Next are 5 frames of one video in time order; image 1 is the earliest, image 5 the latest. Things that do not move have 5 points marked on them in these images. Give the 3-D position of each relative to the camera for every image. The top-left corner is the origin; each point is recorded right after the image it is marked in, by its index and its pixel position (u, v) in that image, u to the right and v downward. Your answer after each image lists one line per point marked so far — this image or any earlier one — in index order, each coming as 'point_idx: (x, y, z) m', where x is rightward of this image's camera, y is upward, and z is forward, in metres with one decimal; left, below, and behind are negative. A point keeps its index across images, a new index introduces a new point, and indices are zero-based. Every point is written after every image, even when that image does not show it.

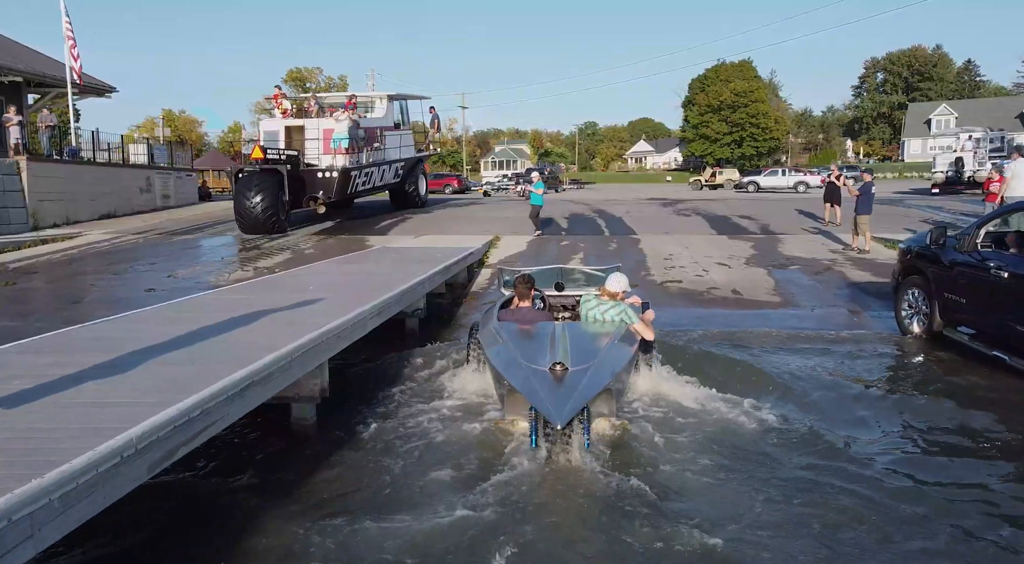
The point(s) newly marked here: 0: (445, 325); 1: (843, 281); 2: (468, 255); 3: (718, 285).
0: (-1.0, -0.6, +9.8) m
1: (+5.6, 0.0, +11.5) m
2: (-0.8, +0.5, +11.9) m
3: (+3.5, 0.0, +11.5) m
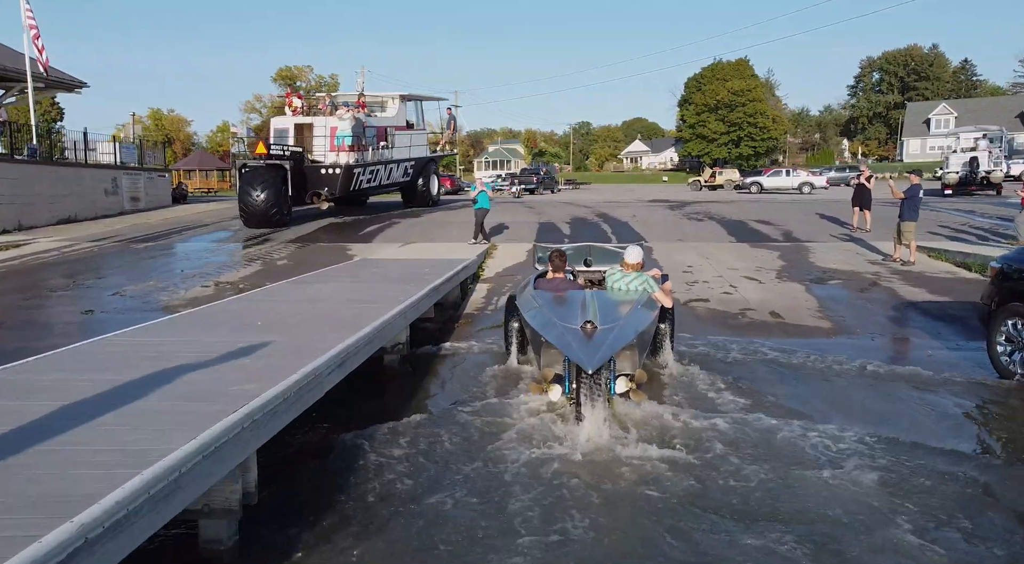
0: (-1.0, -0.9, +8.1) m
1: (+5.6, -0.3, +9.9) m
2: (-0.8, +0.2, +10.2) m
3: (+3.5, -0.3, +9.9) m
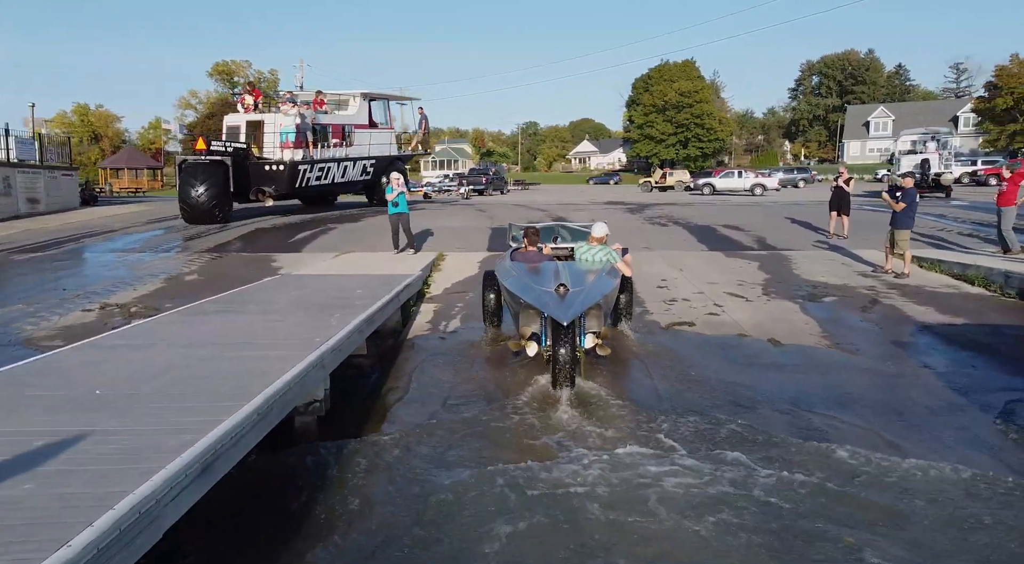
0: (-1.4, -1.2, +6.4) m
1: (+5.0, -0.5, +8.6) m
2: (-1.4, -0.1, +8.5) m
3: (+2.9, -0.6, +8.5) m
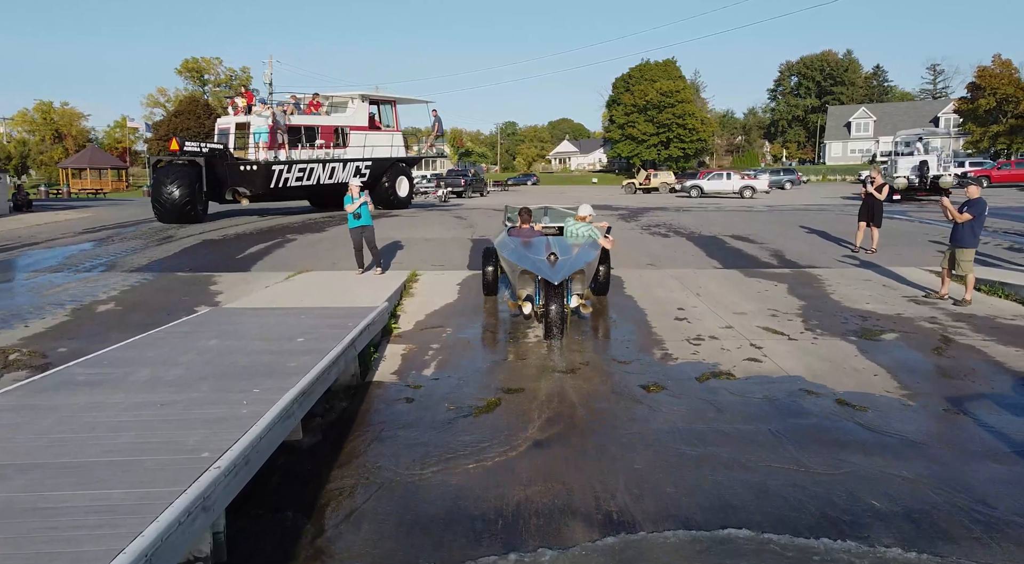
0: (-1.4, -1.6, +4.4) m
1: (+4.9, -0.9, +6.8) m
2: (-1.5, -0.5, +6.5) m
3: (+2.8, -1.0, +6.7) m
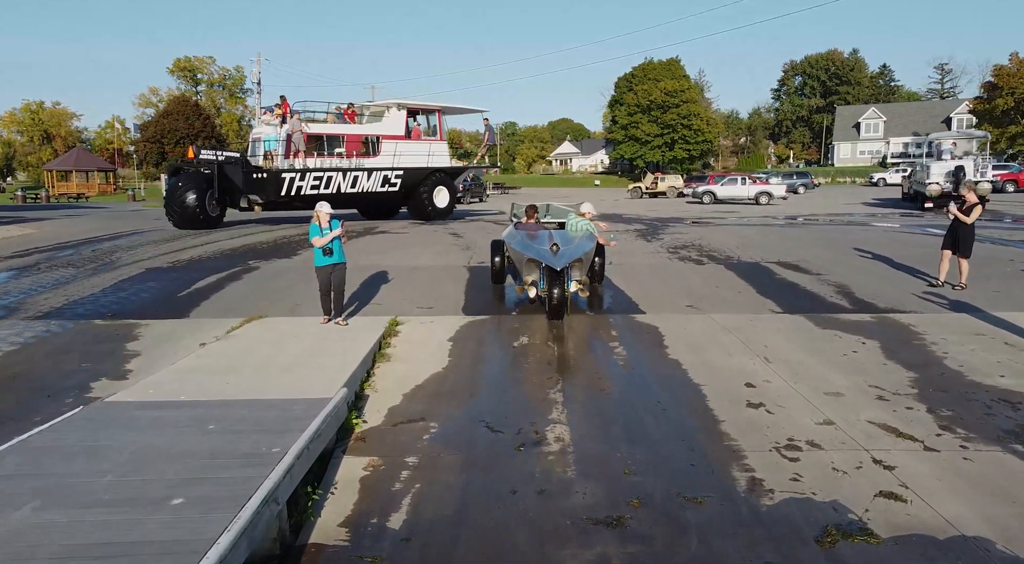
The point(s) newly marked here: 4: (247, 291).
0: (-1.3, -2.3, +1.9) m
1: (+5.0, -1.6, +4.4) m
2: (-1.4, -1.2, +4.0) m
3: (+2.9, -1.6, +4.2) m
4: (-4.3, -0.1, +10.8) m
